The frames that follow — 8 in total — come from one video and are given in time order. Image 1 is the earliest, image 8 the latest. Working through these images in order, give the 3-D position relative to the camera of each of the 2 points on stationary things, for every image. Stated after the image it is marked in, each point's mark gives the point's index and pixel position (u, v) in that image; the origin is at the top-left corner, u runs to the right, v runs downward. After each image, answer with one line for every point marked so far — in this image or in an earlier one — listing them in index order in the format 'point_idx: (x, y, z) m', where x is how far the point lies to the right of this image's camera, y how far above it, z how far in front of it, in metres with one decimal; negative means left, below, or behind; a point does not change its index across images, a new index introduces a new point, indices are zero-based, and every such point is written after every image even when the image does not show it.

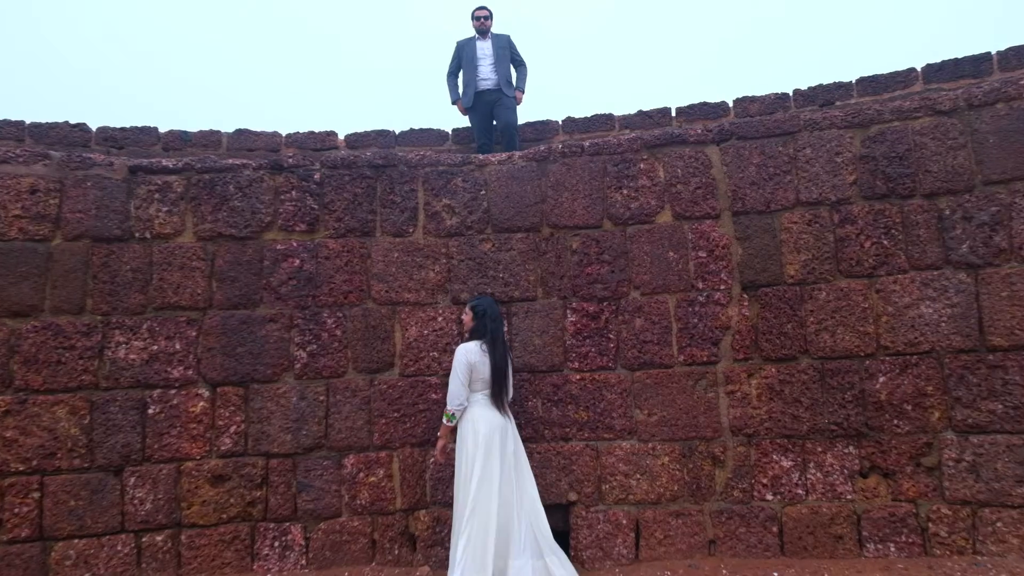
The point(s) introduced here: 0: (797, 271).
0: (+1.8, +0.1, +4.9) m
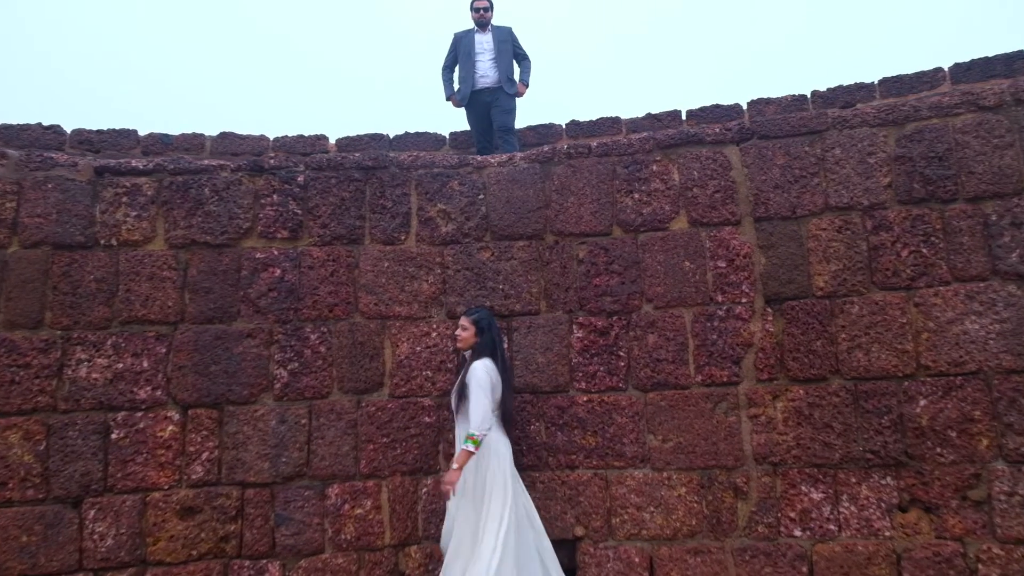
0: (+1.8, 0.0, +4.4) m
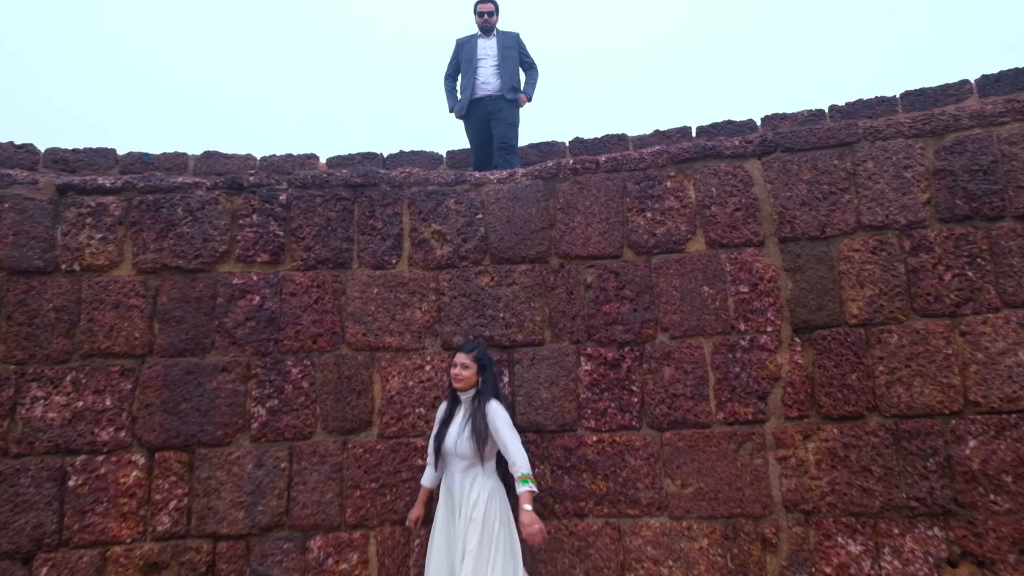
0: (+1.8, -0.1, +4.0) m
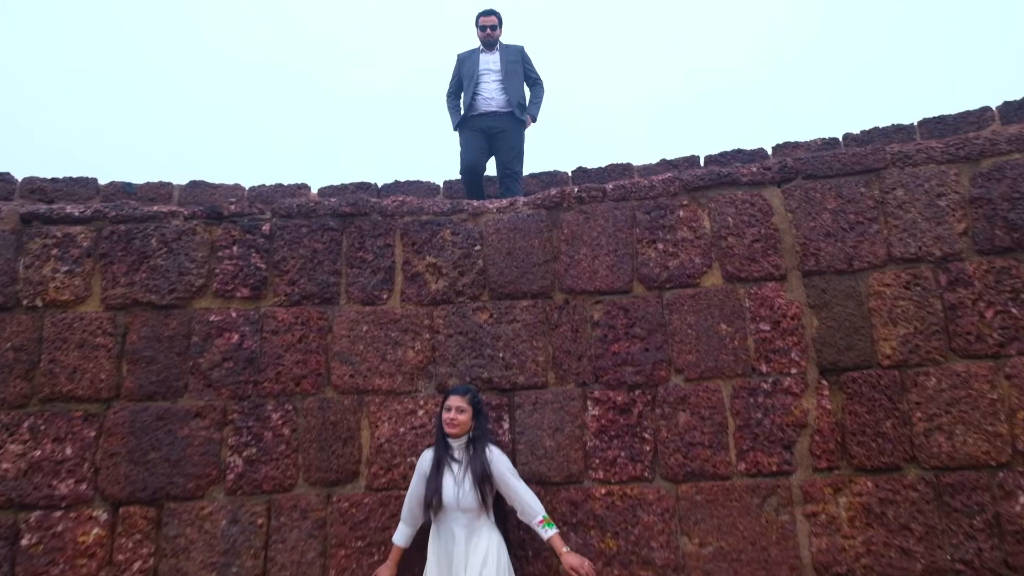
0: (+1.8, -0.3, +3.7) m
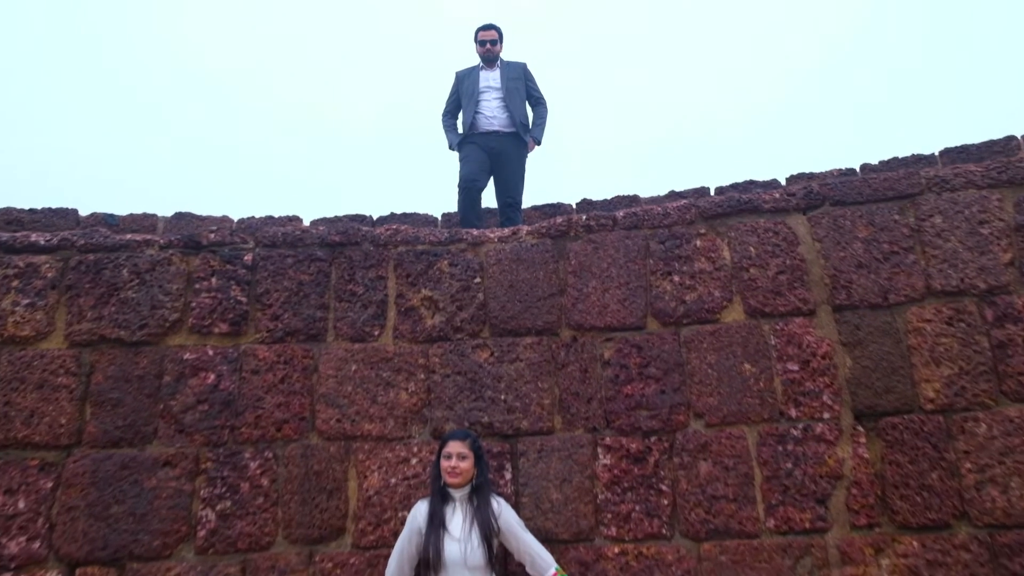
0: (+1.9, -0.5, +3.3) m
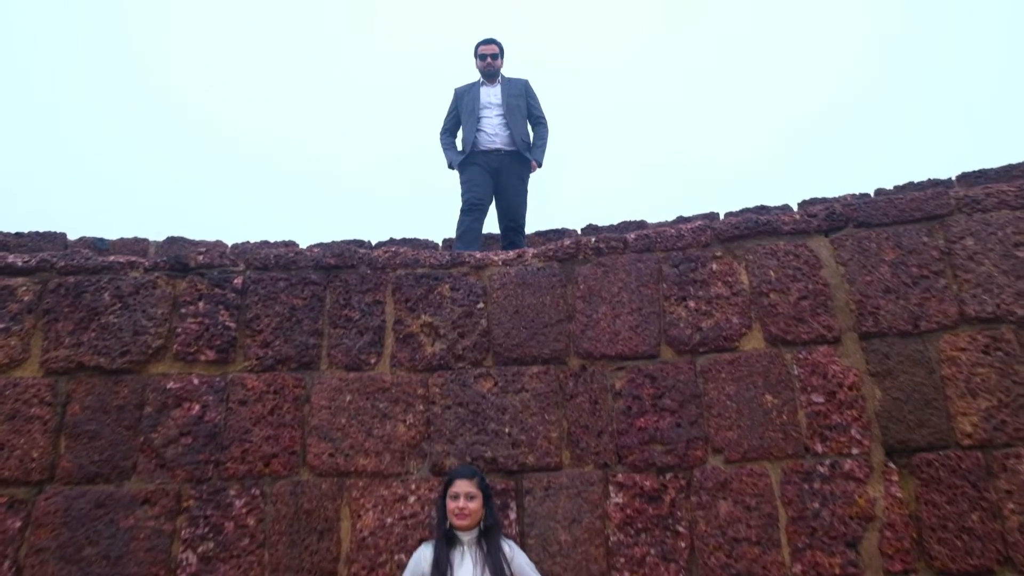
0: (+1.9, -0.6, +3.1) m
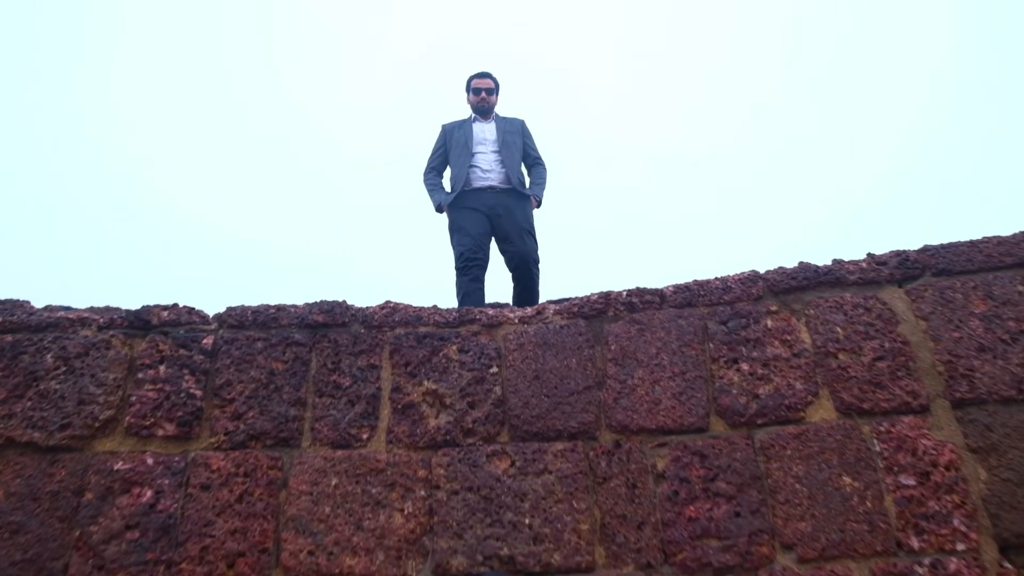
0: (+2.0, -0.7, +2.5) m
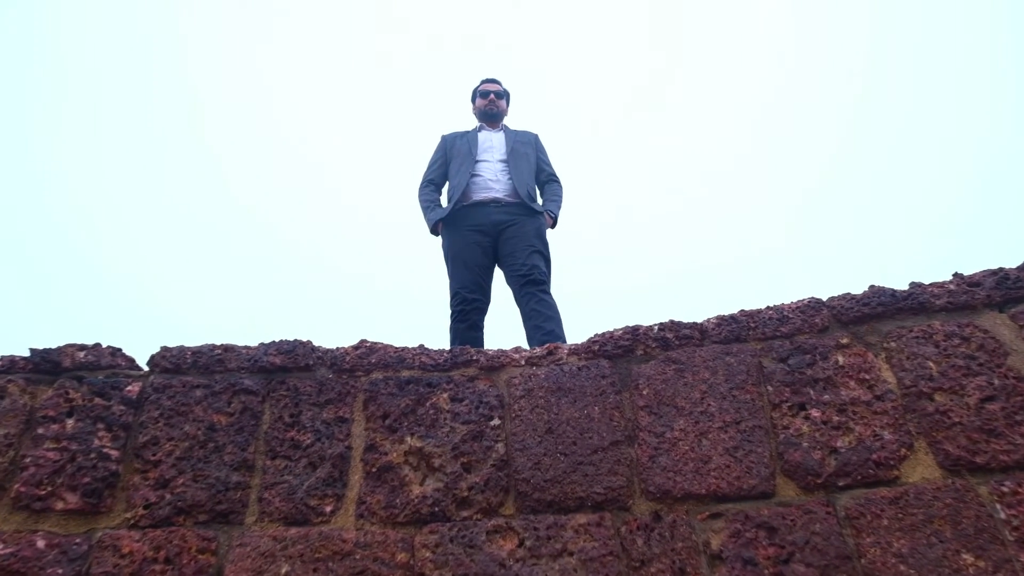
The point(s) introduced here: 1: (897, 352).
0: (+2.0, -0.7, +1.8) m
1: (+1.2, -0.2, +2.4) m
